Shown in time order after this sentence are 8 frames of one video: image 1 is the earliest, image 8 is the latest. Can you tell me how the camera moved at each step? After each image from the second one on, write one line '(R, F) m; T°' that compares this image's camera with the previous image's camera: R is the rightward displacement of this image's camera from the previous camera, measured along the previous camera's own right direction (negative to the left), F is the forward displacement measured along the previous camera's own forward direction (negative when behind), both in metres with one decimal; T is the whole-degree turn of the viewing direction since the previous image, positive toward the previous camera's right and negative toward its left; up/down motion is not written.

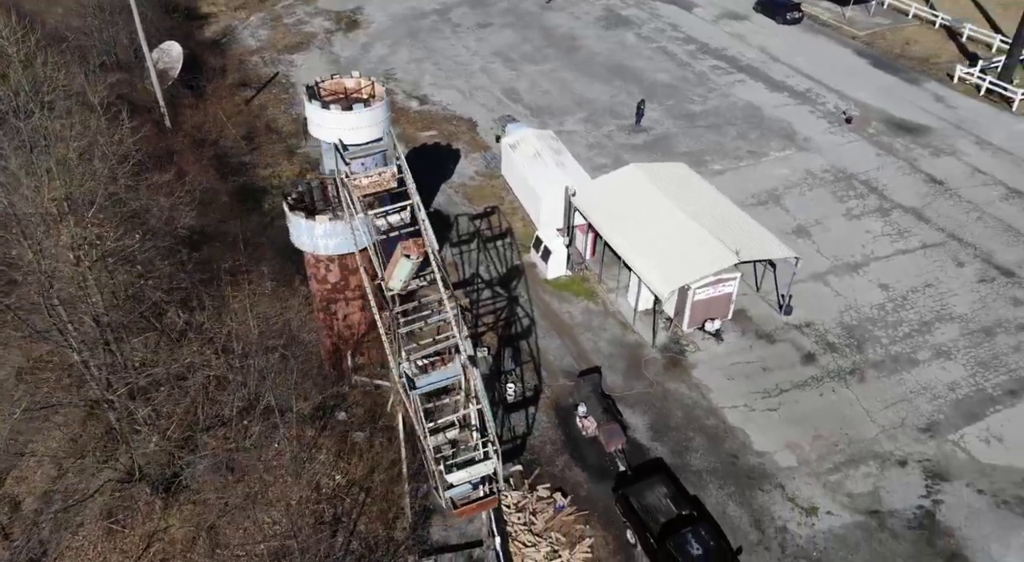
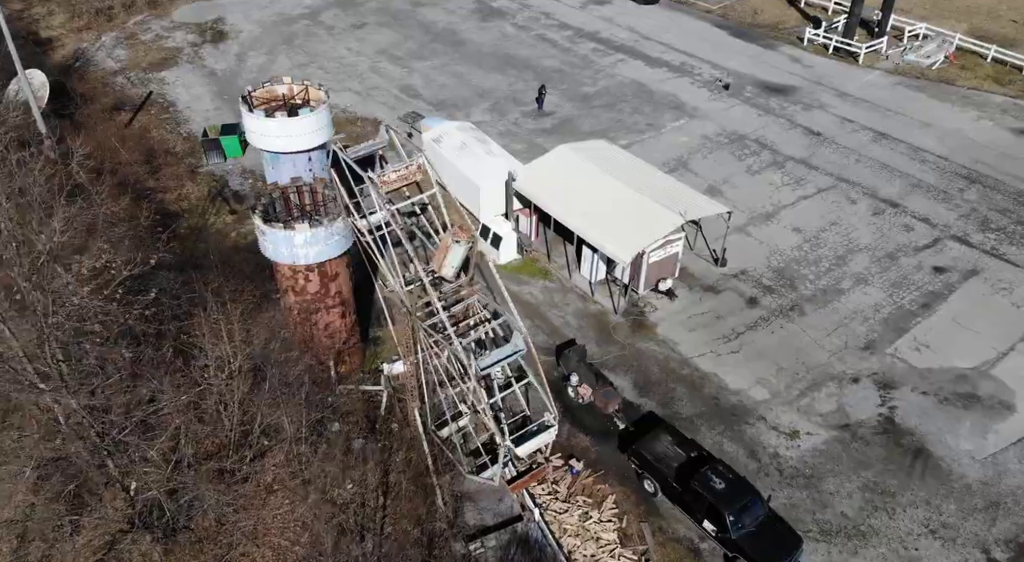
(-3.5, -0.2) m; +11°
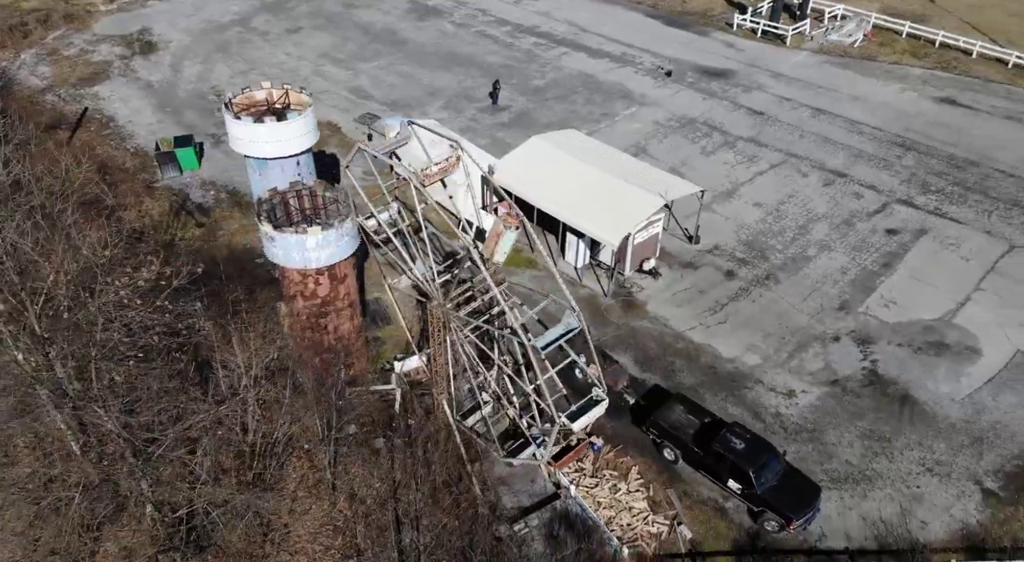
(-2.5, -0.3) m; +6°
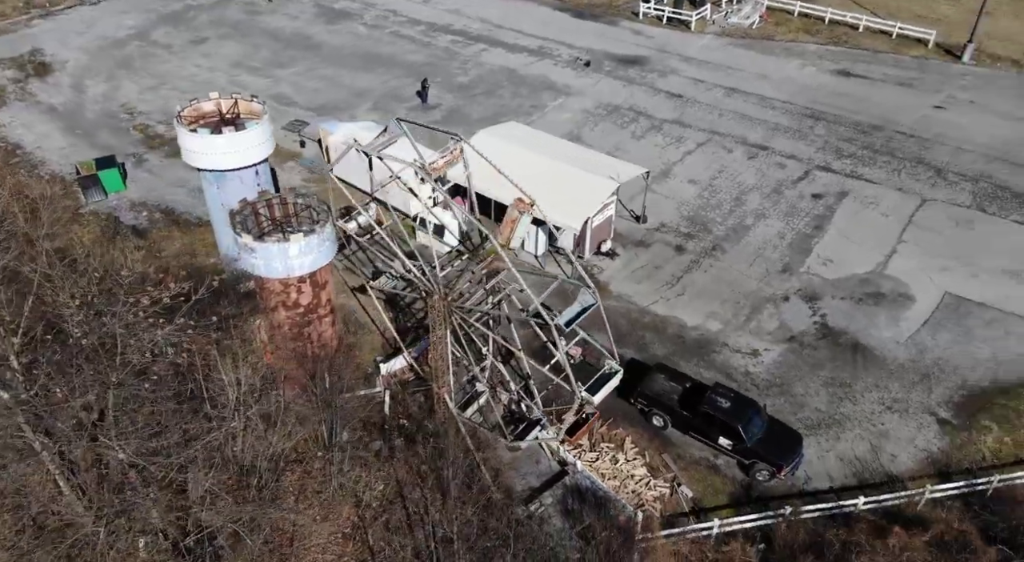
(-2.2, -0.3) m; +7°
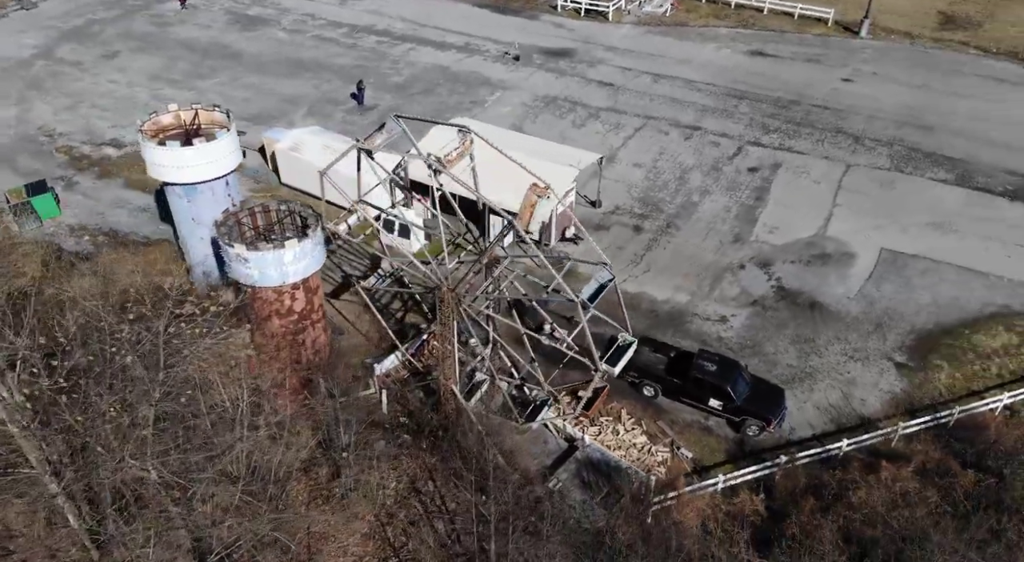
(-2.3, -0.4) m; +7°
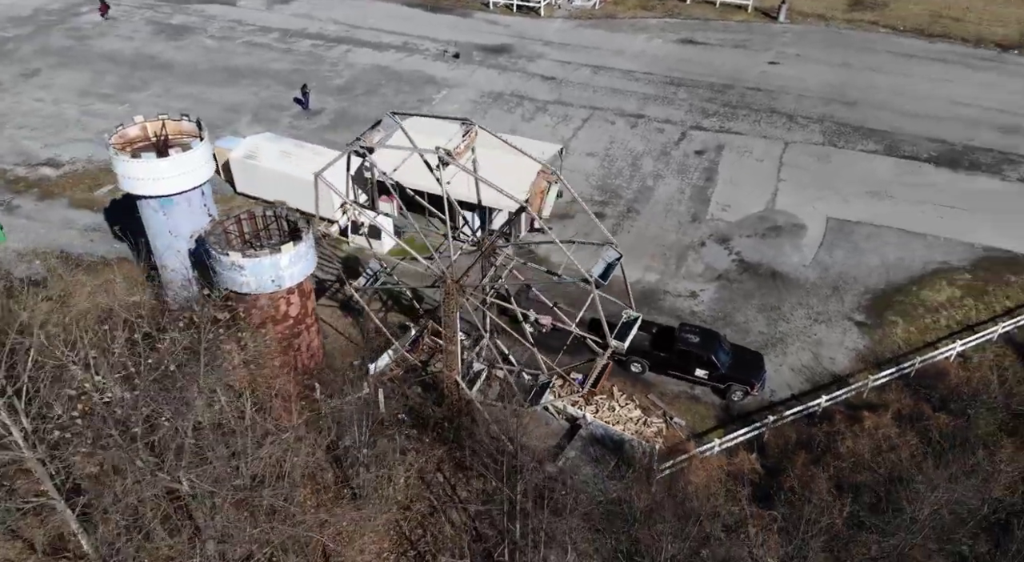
(-1.9, -0.4) m; +6°
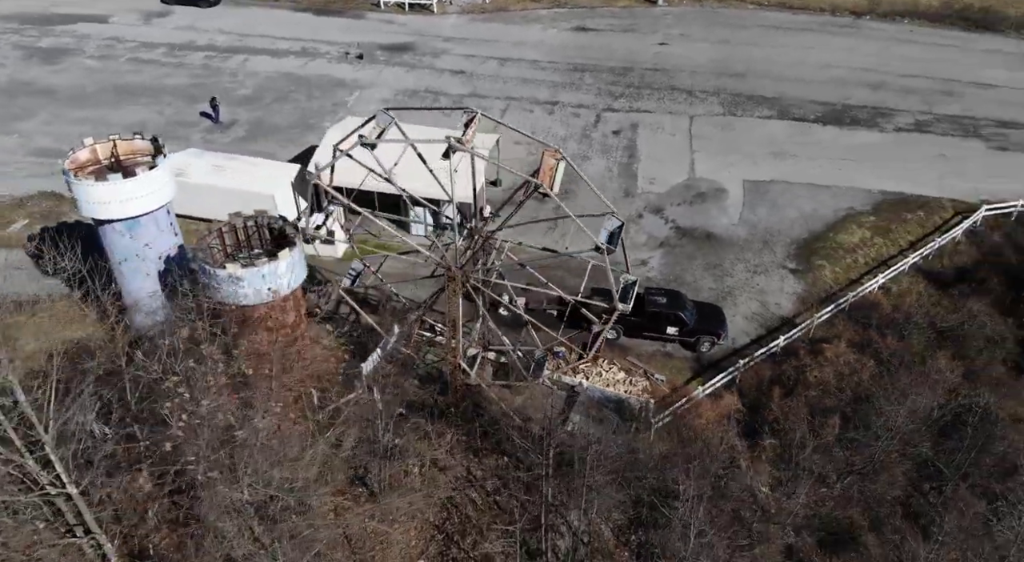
(-3.1, -0.6) m; +9°
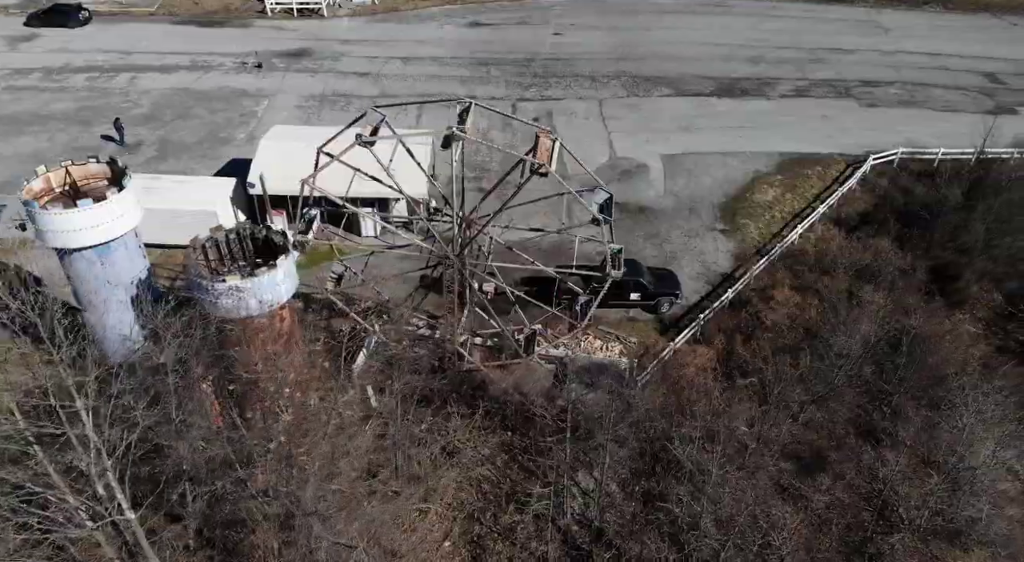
(-3.1, -0.7) m; +9°
